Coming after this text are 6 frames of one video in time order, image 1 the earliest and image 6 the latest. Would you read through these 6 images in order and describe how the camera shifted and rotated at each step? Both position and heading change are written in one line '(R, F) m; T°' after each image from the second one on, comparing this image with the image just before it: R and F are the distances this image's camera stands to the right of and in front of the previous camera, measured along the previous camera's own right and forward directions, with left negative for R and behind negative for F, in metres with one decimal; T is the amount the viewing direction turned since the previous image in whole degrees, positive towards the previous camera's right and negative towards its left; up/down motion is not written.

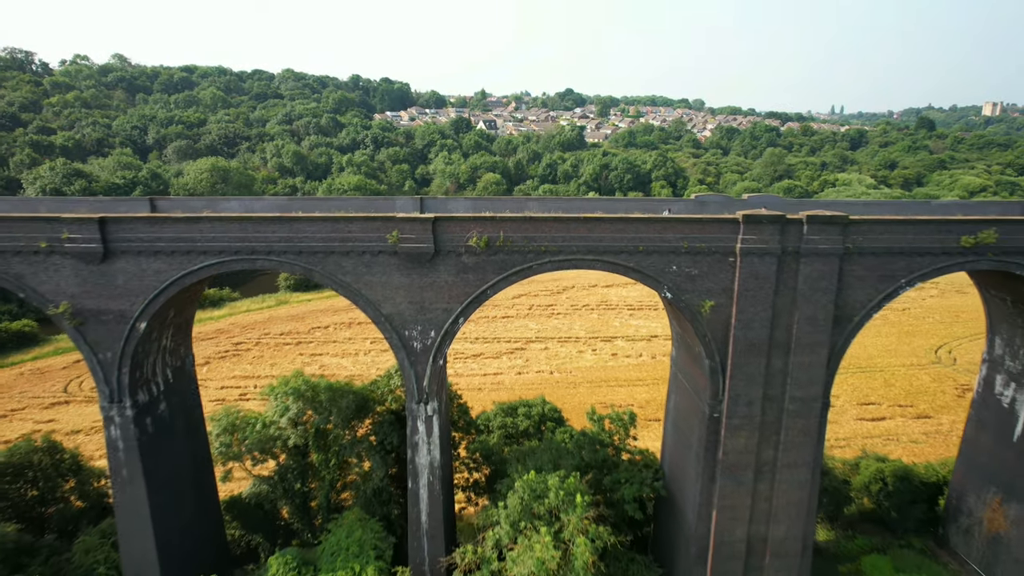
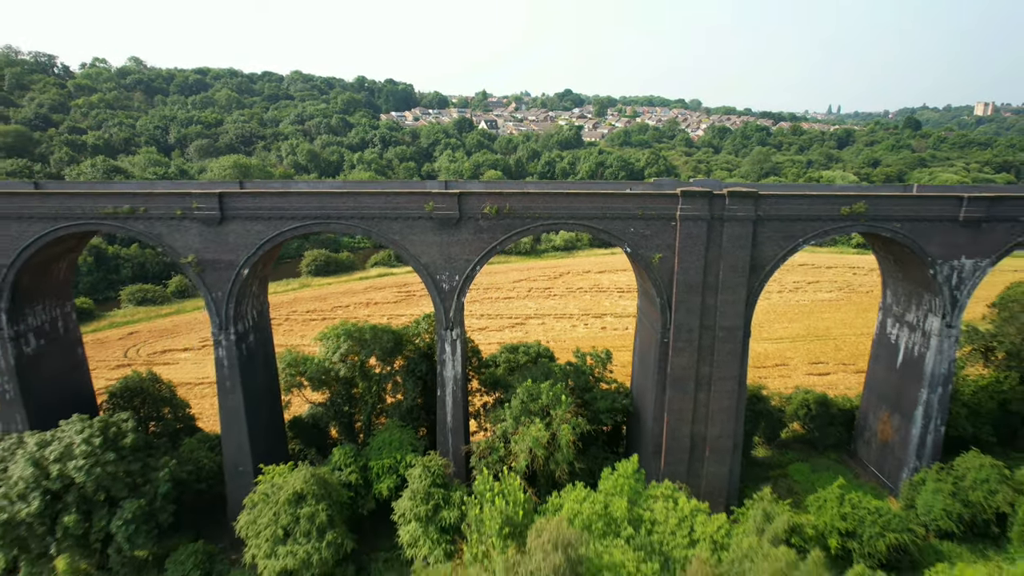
(-0.1, -3.4) m; 0°
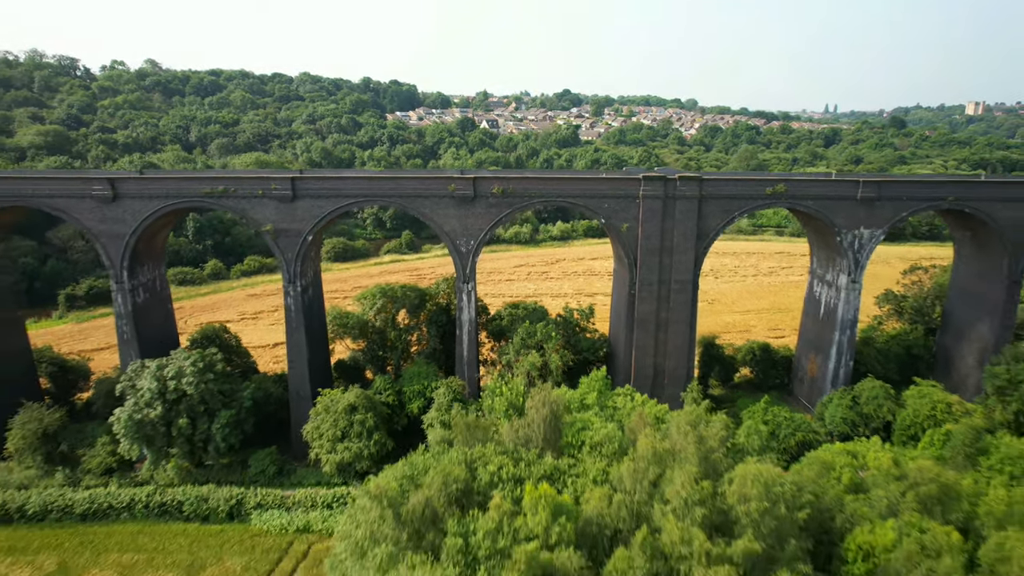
(-0.1, -3.7) m; 0°
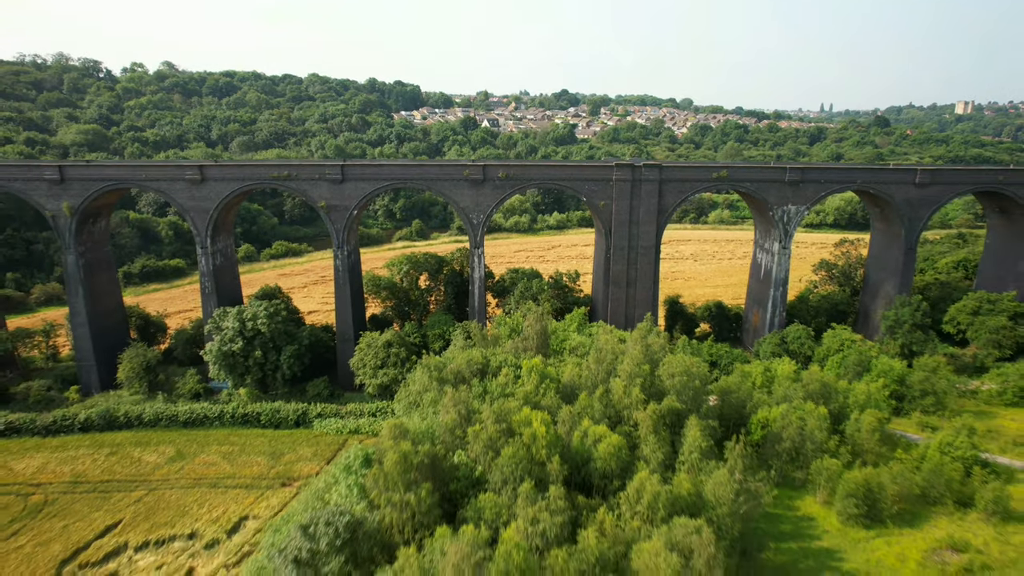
(-0.1, -4.4) m; 0°
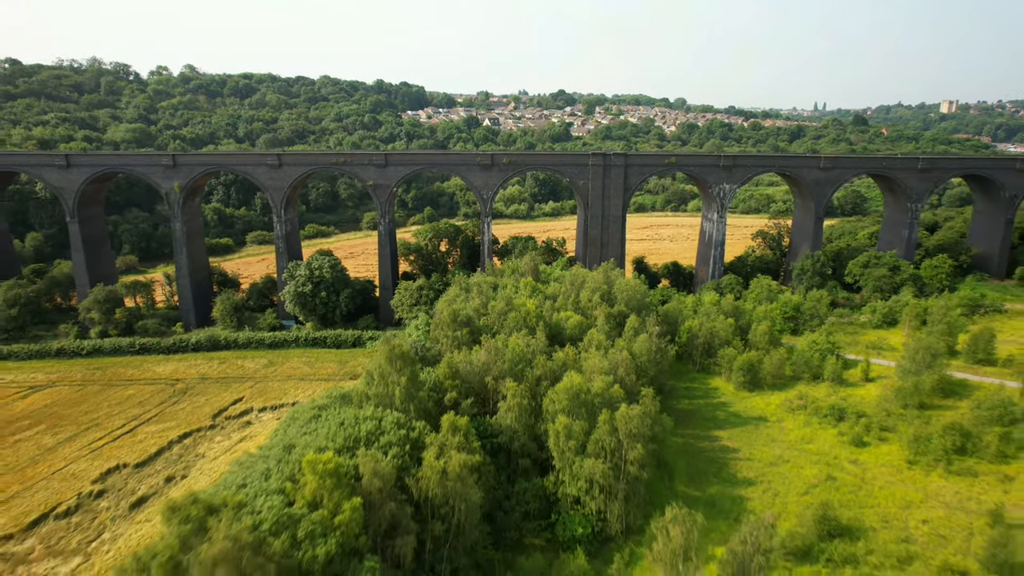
(-0.1, -6.5) m; 0°
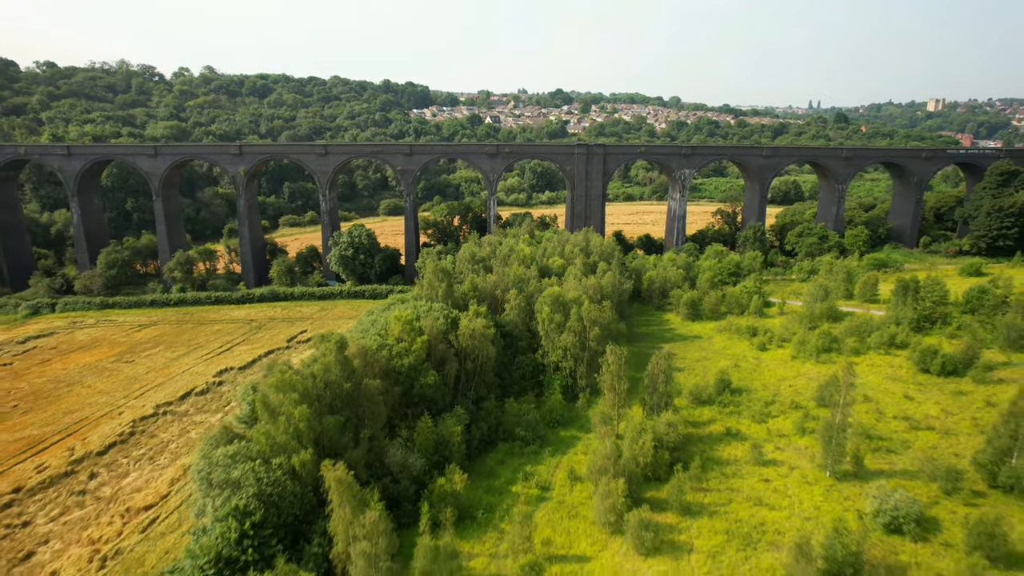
(-0.1, -6.3) m; 0°
